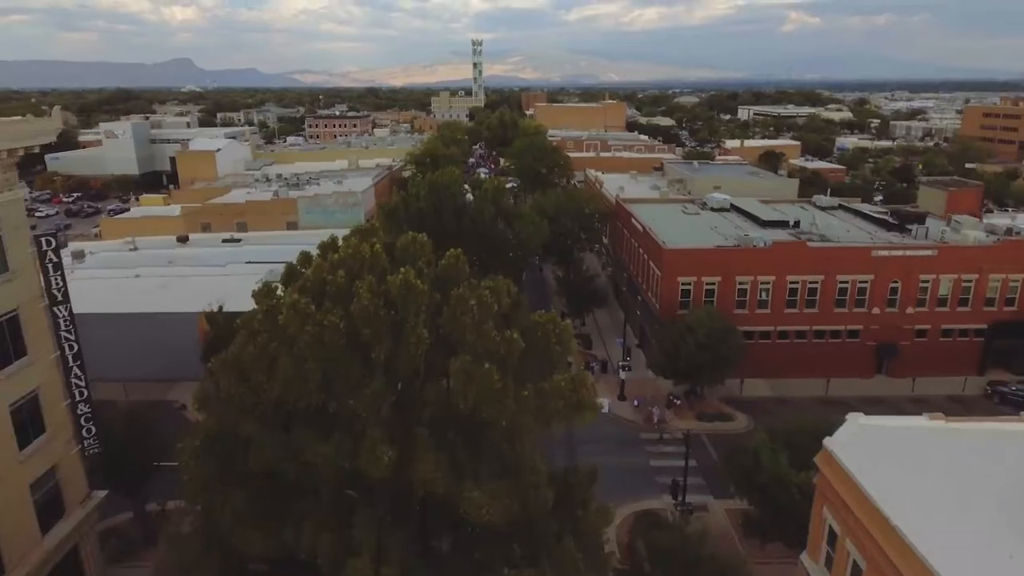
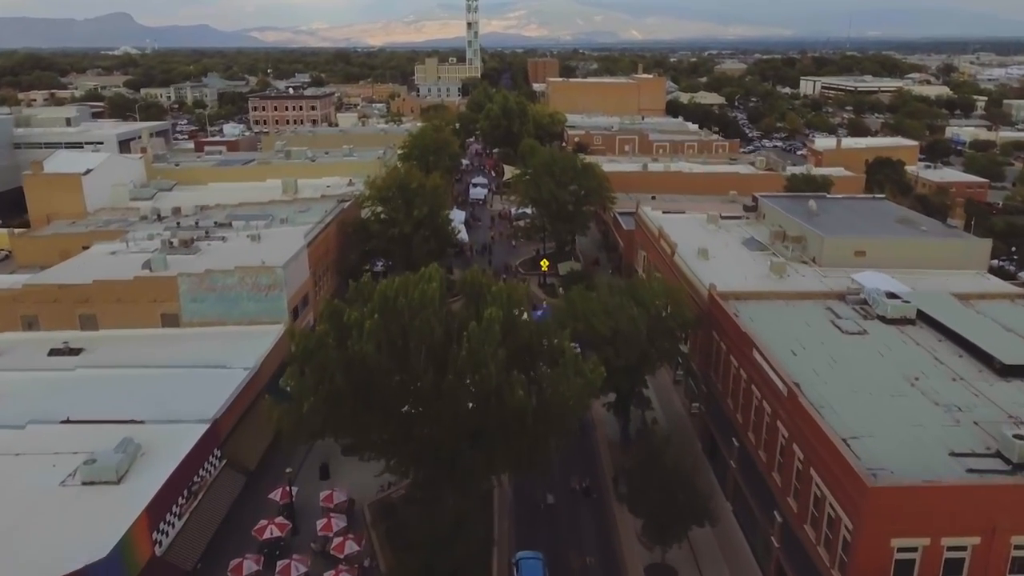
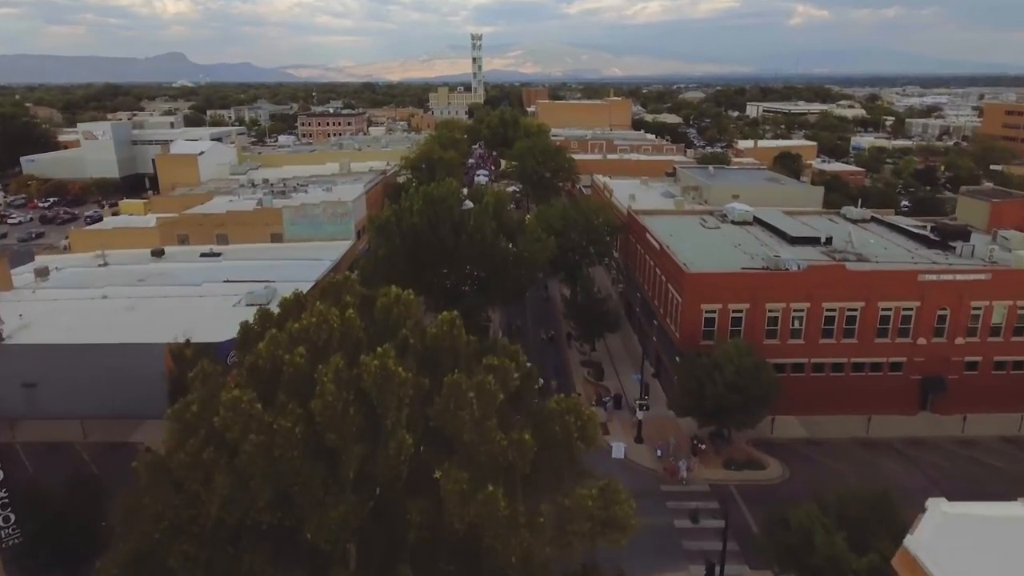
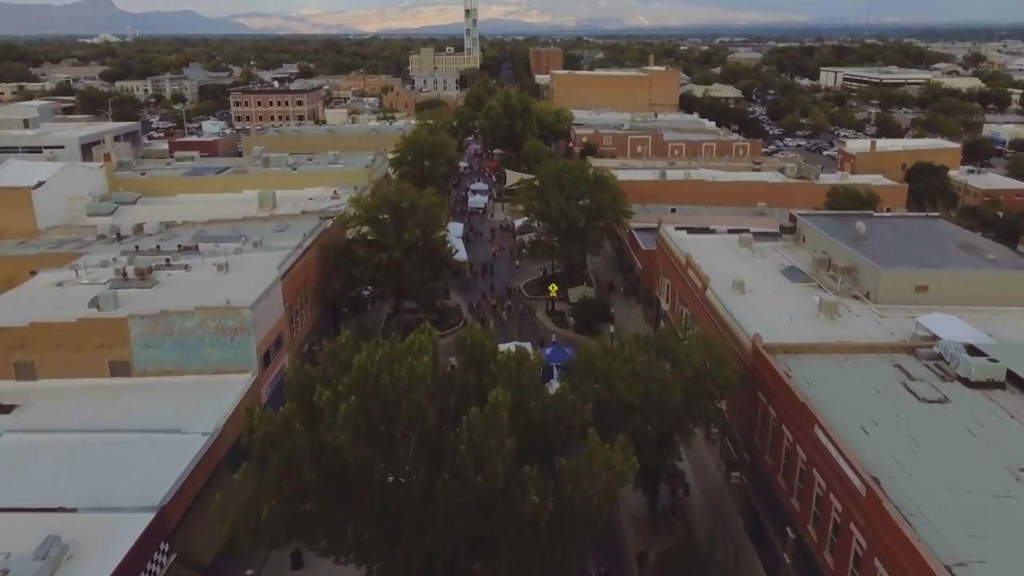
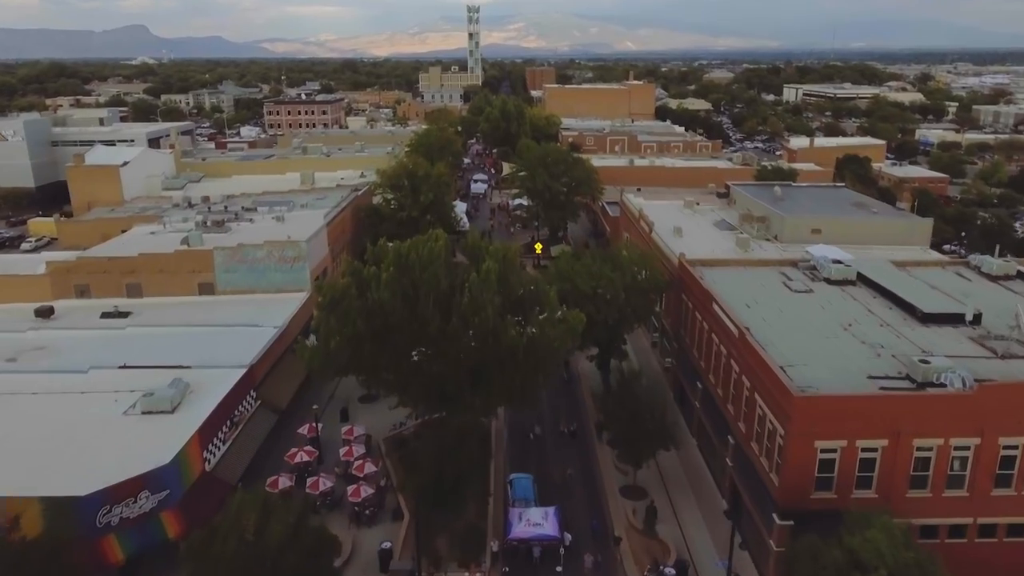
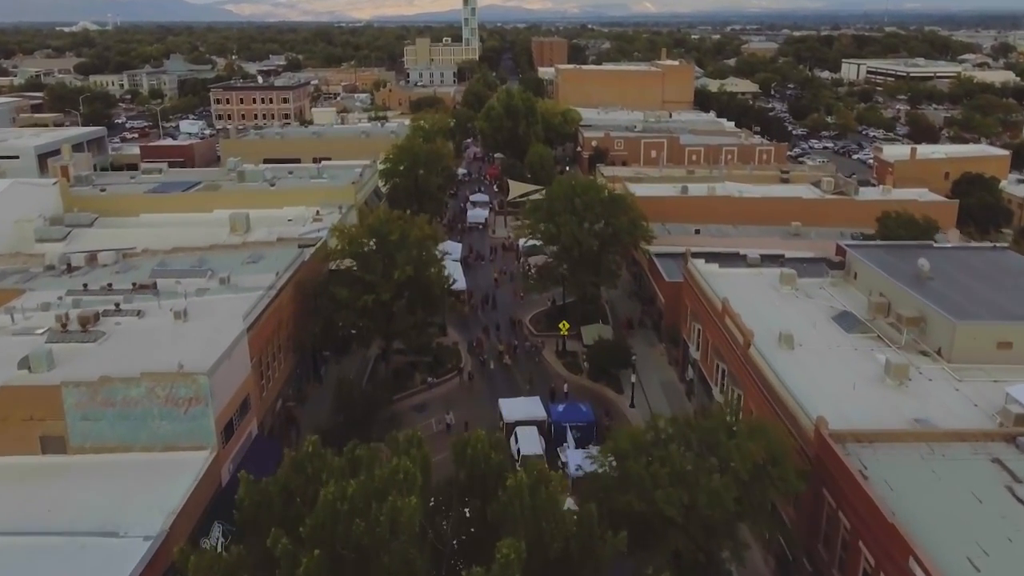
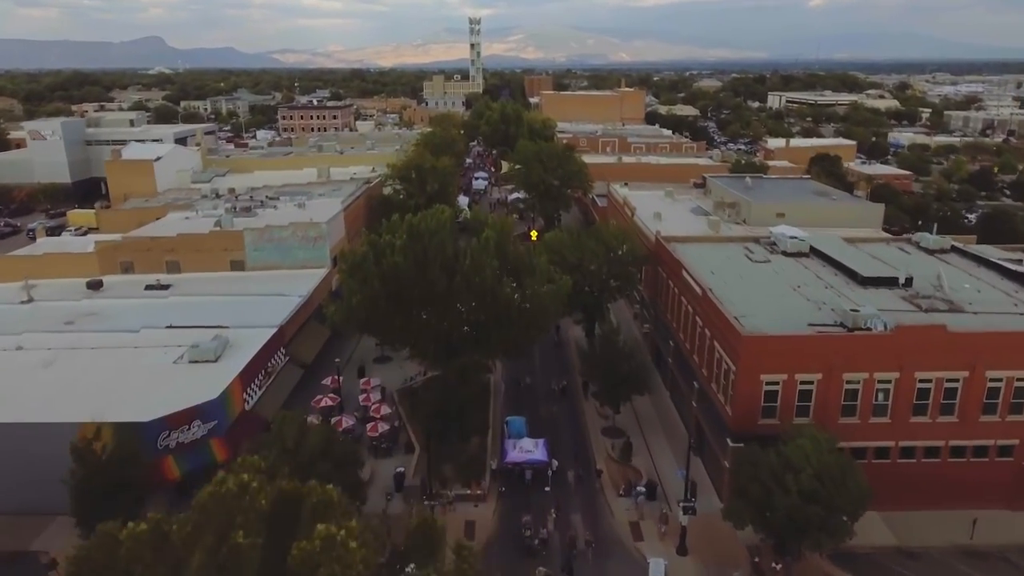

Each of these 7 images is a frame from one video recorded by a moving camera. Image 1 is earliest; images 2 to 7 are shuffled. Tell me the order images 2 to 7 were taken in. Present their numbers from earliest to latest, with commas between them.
3, 7, 5, 2, 4, 6
